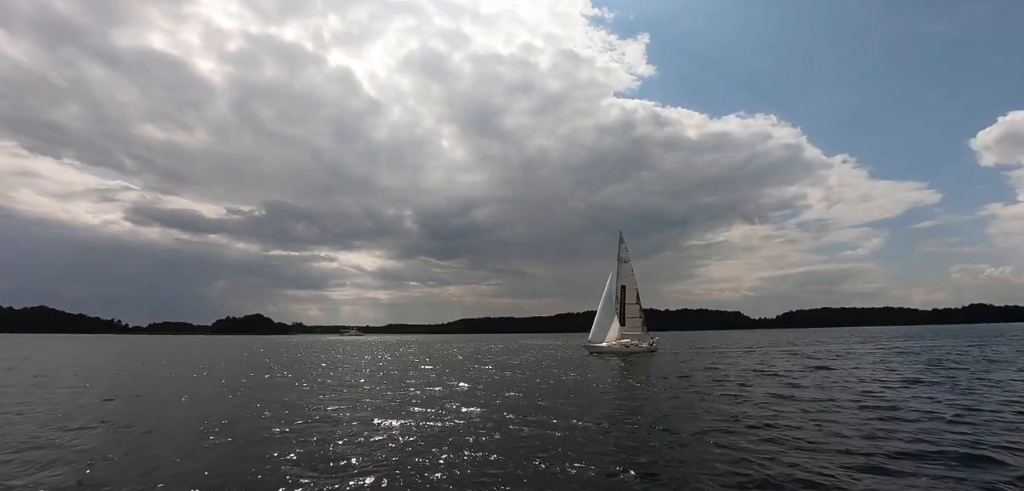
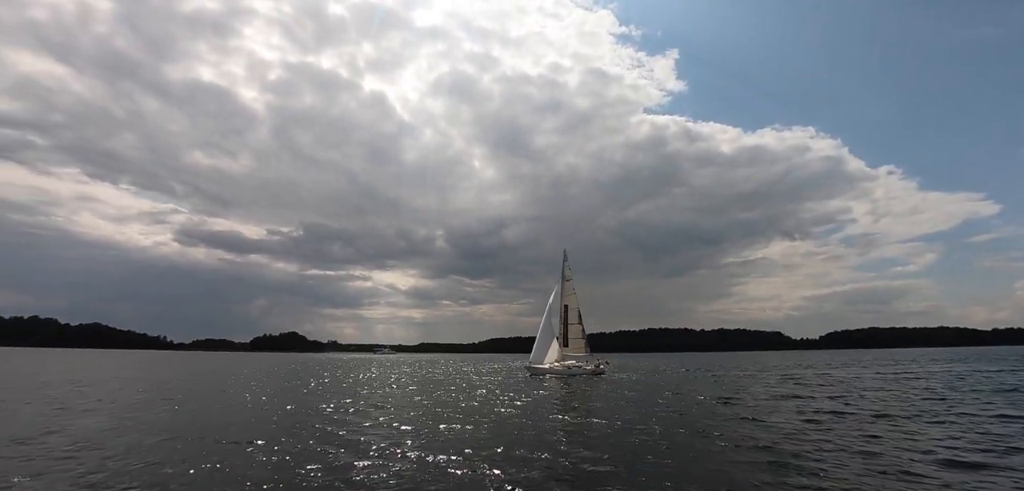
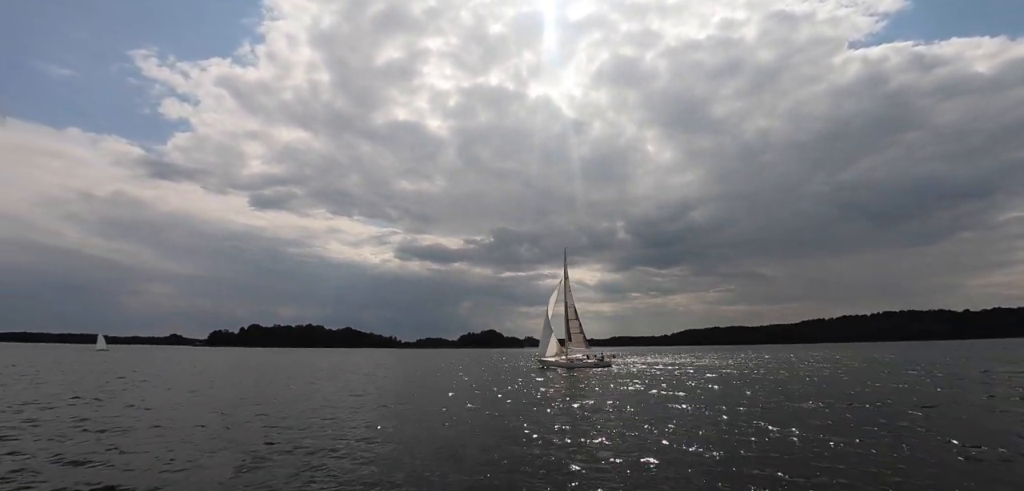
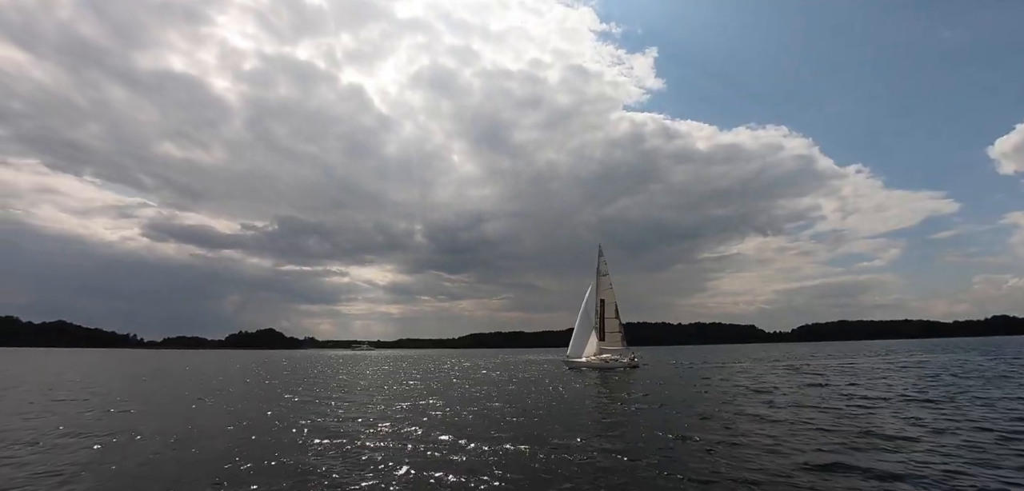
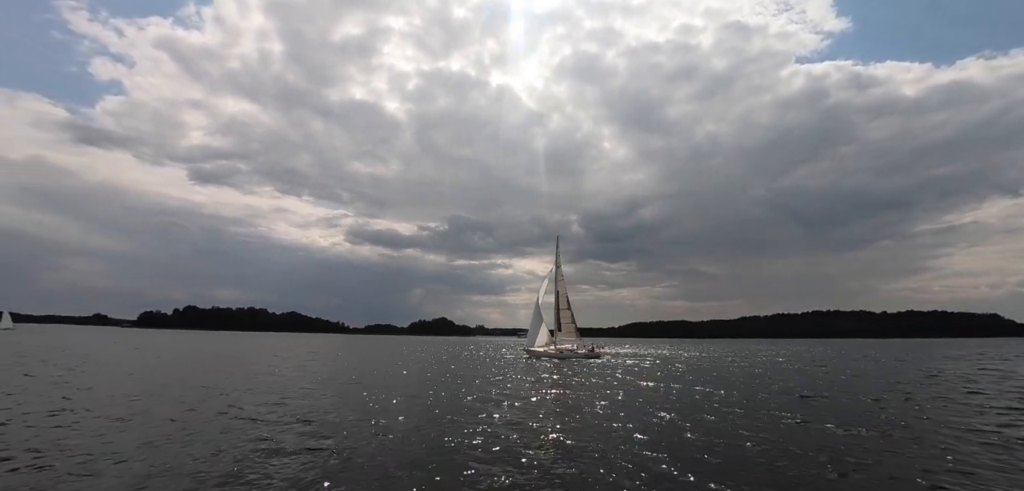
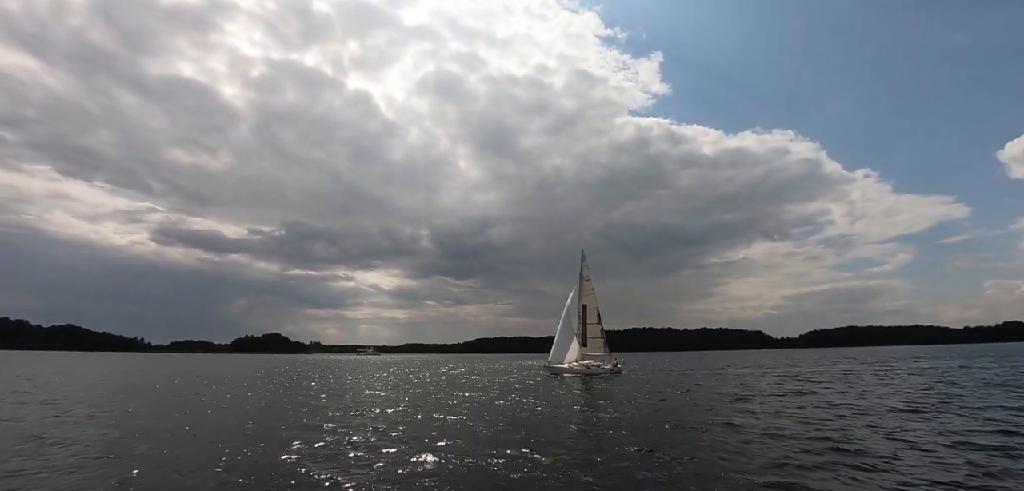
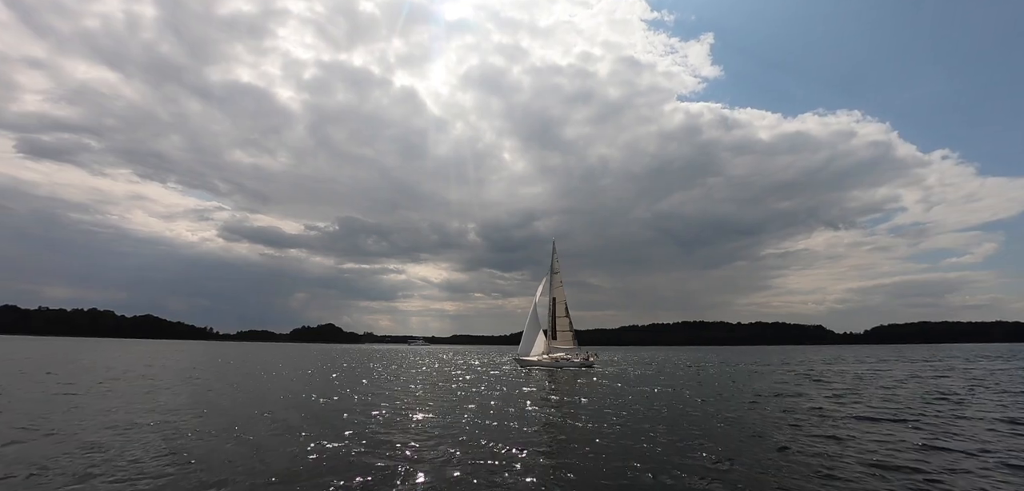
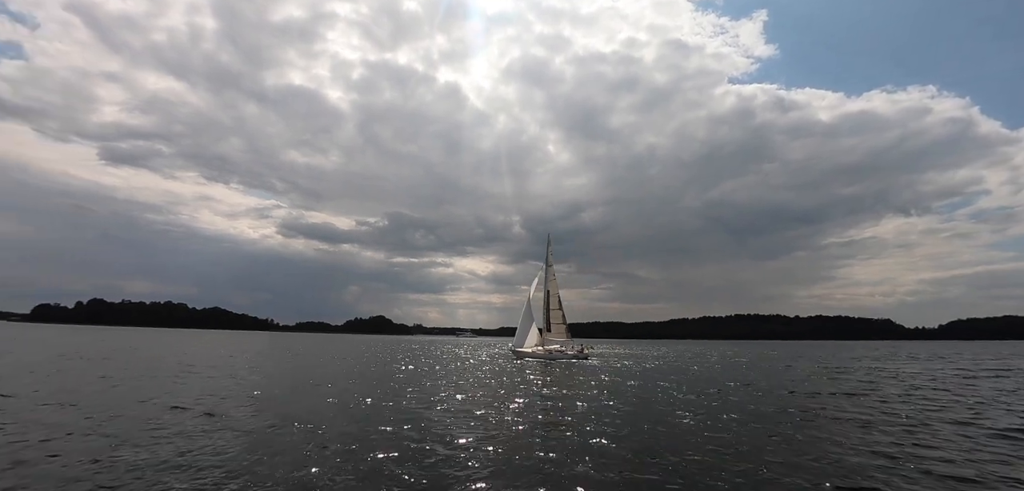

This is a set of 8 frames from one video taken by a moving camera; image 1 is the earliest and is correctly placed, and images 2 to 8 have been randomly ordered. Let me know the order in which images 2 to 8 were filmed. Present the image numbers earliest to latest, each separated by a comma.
4, 6, 2, 7, 8, 5, 3
